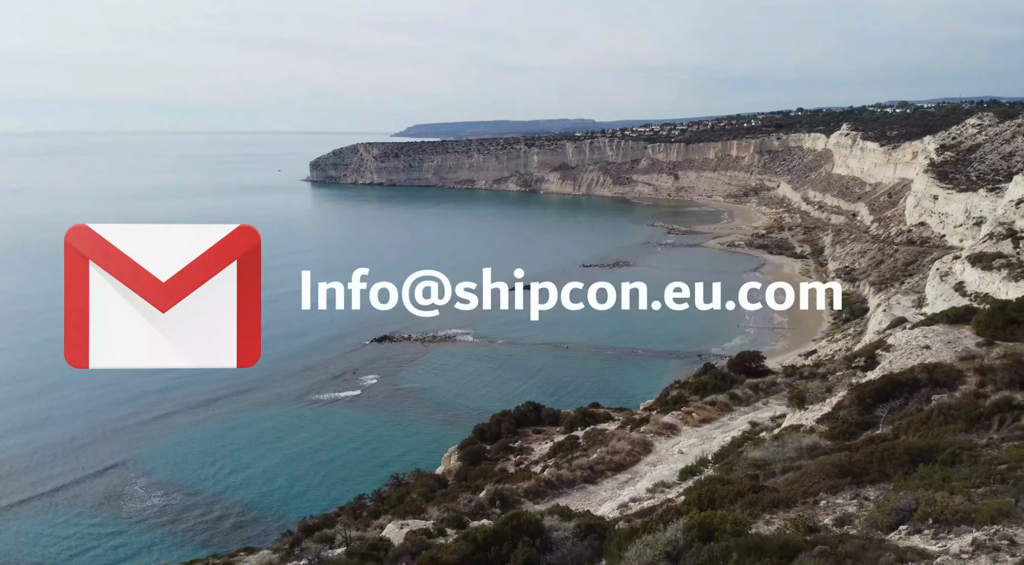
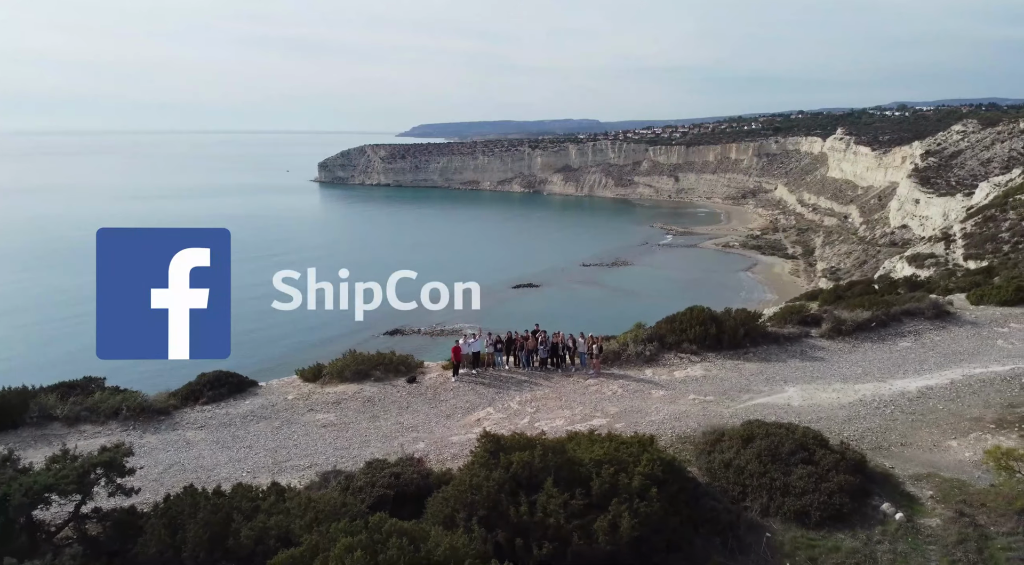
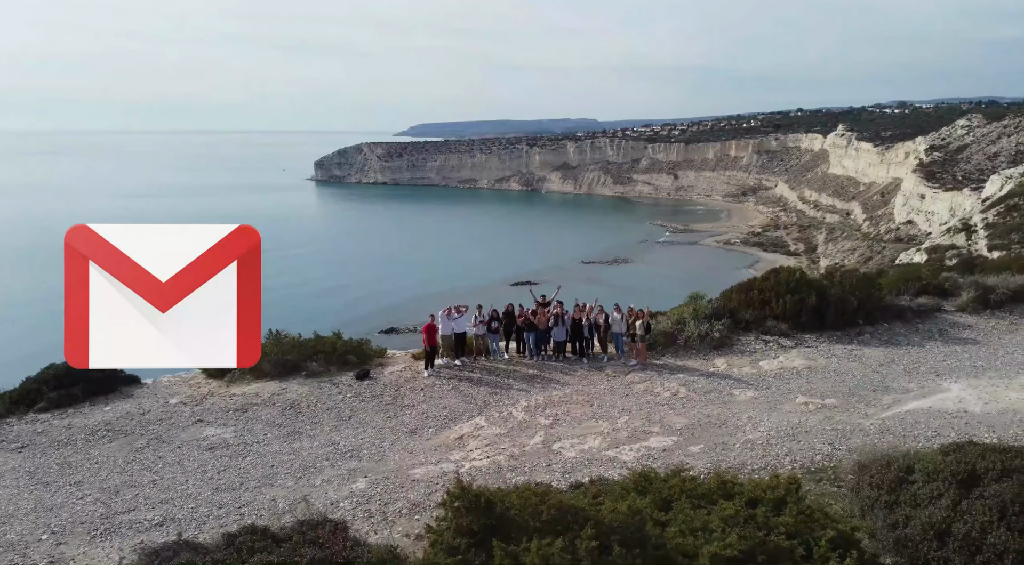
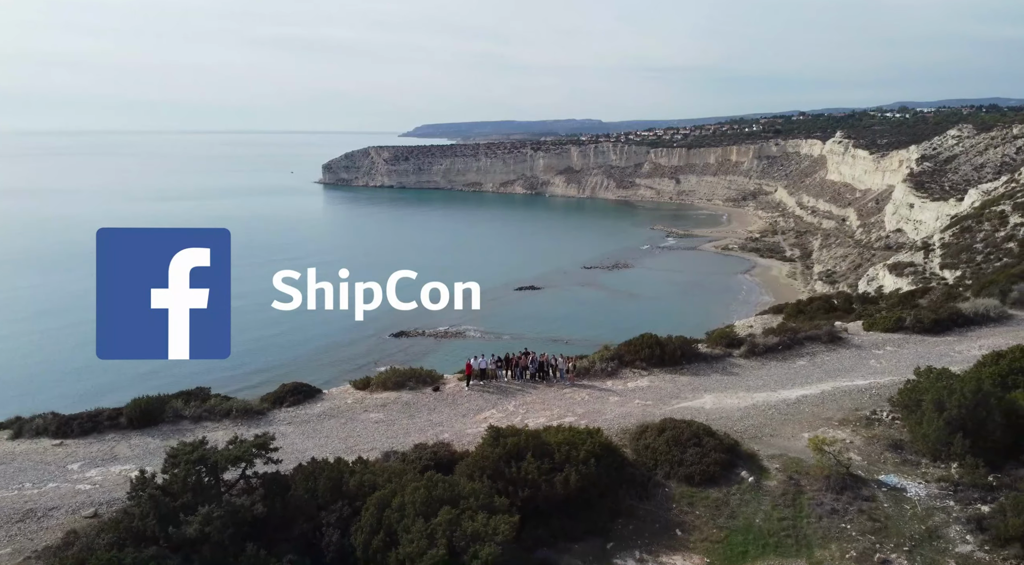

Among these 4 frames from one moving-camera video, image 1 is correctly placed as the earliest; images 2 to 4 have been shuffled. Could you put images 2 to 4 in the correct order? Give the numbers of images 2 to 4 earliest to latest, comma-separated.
3, 2, 4
